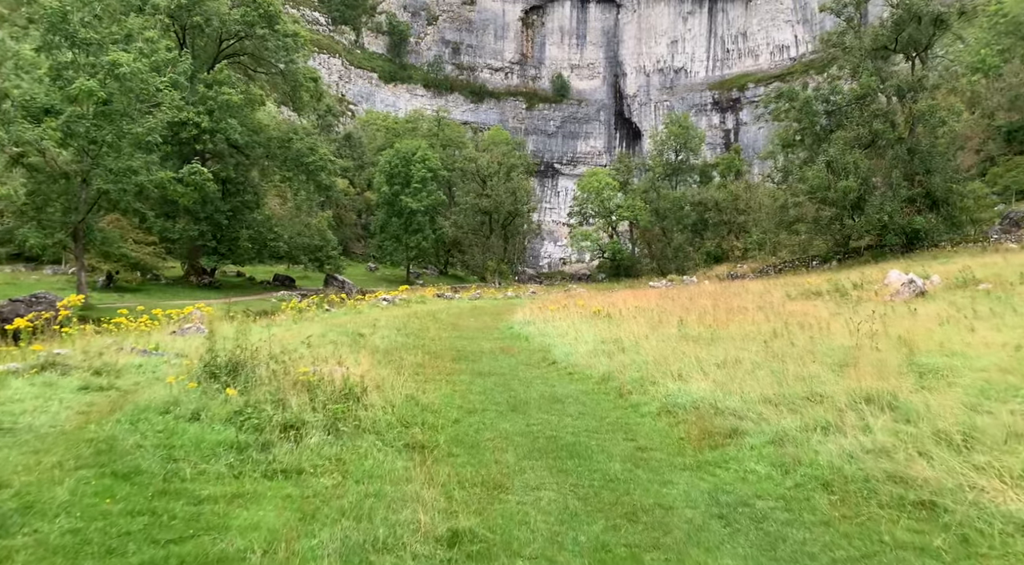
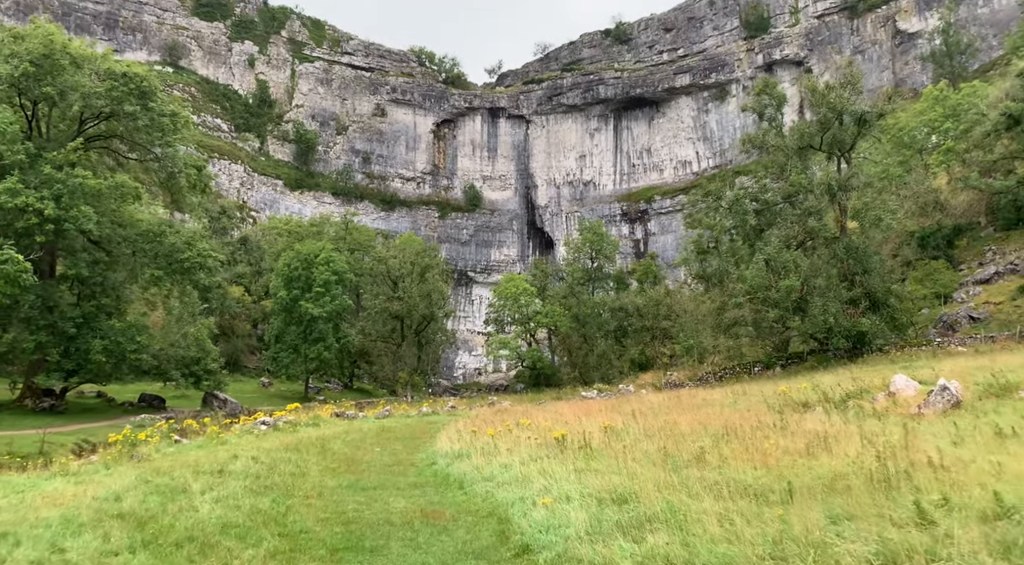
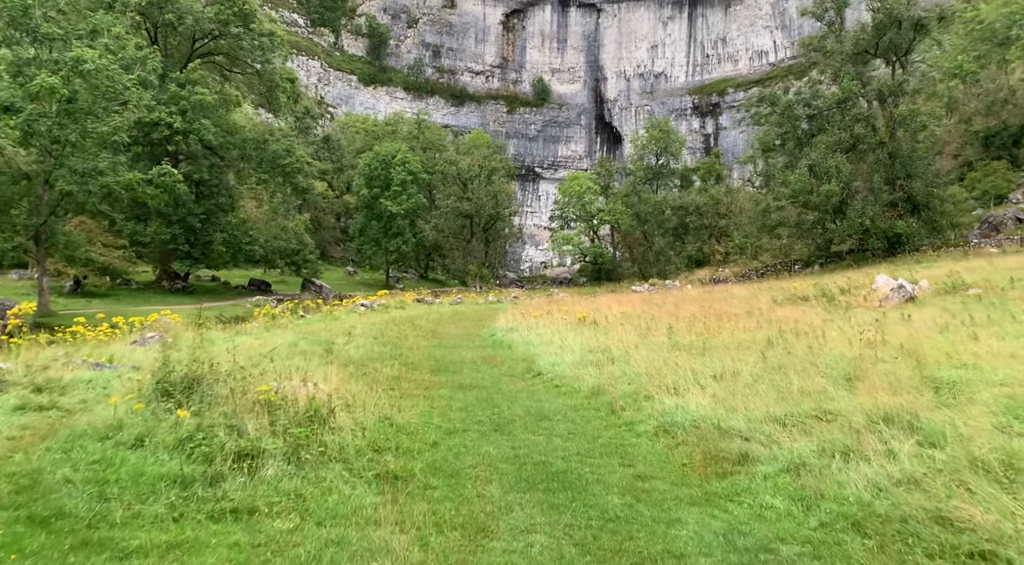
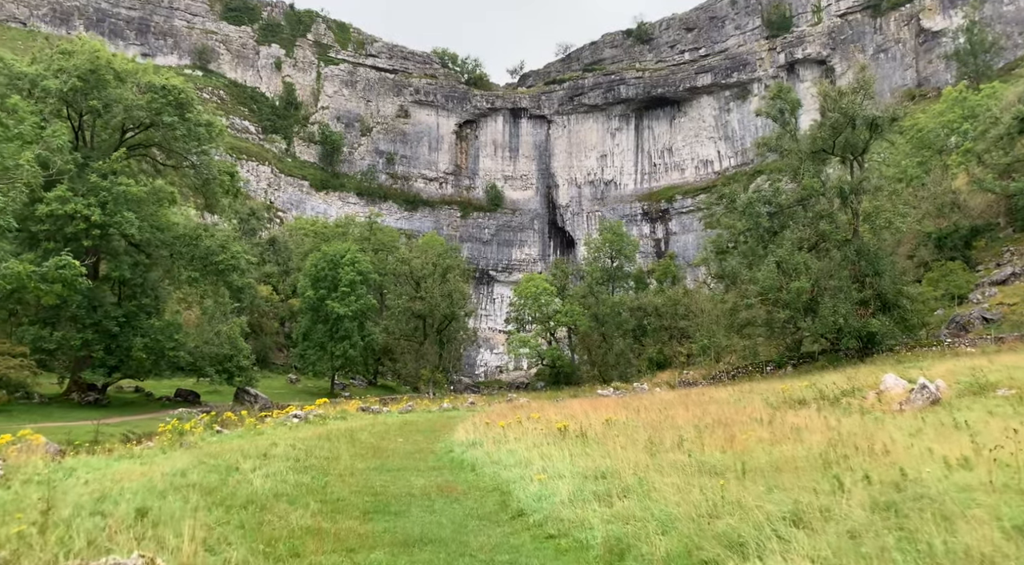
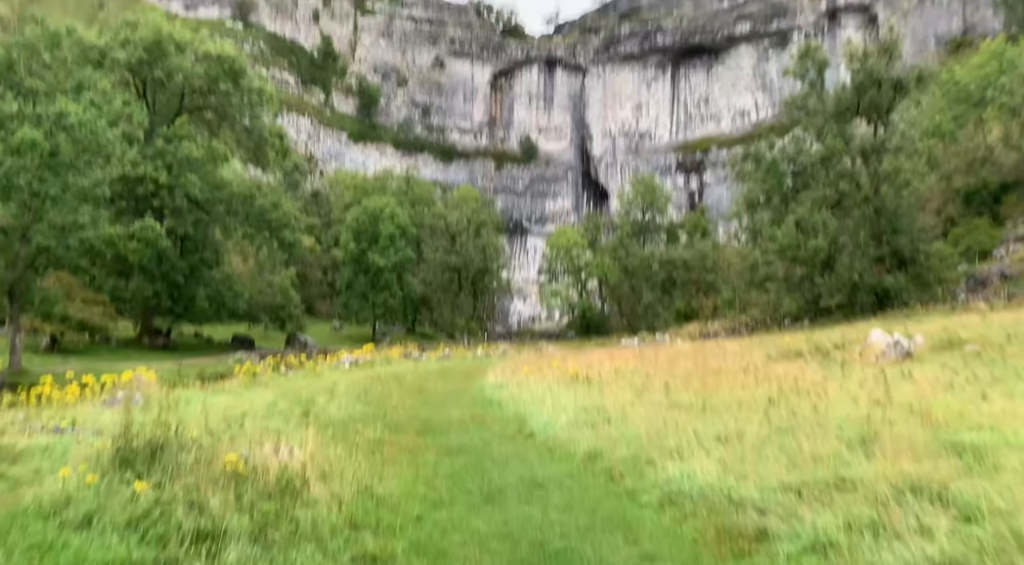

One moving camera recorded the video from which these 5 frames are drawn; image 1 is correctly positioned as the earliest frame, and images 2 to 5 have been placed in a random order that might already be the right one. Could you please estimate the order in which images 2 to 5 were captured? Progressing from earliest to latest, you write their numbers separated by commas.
3, 5, 4, 2
